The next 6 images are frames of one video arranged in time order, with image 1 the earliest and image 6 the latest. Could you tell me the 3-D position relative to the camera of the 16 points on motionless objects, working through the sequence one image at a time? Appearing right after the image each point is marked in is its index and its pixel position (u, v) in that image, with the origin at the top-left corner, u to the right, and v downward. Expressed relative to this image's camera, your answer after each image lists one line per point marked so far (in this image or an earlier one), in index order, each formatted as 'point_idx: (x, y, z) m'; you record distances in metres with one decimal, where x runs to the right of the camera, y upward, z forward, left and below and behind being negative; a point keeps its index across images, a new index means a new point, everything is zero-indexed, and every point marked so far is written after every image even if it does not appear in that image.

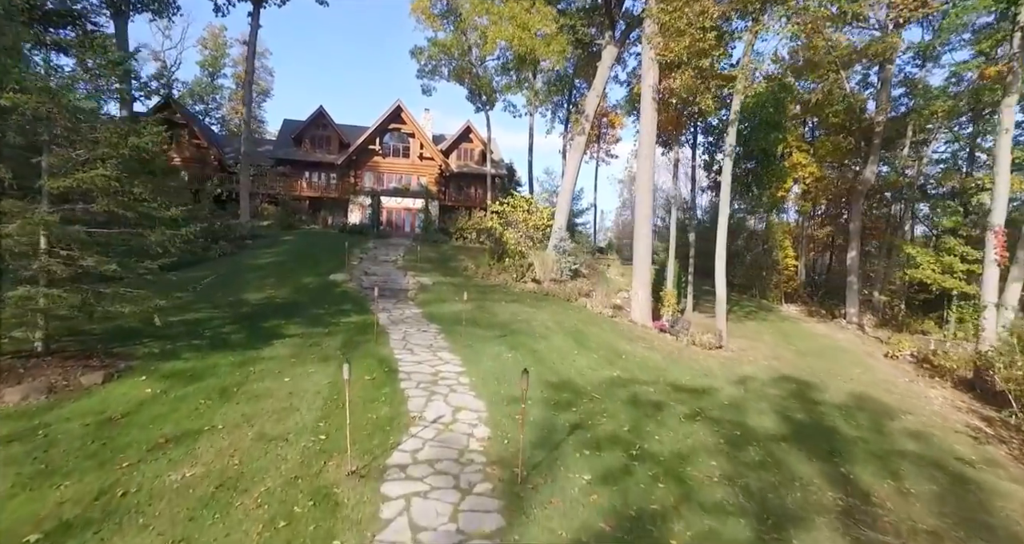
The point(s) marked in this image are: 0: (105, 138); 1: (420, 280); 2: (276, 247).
0: (-5.3, +1.8, +7.0) m
1: (-2.9, -0.3, +17.1) m
2: (-8.9, +0.9, +19.9) m
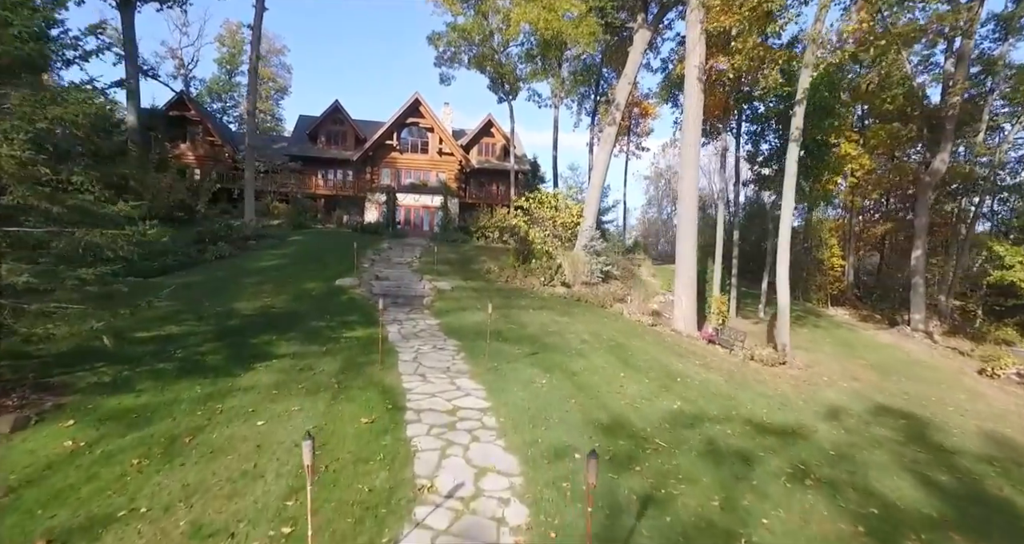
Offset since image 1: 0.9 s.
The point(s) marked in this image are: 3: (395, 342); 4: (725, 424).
0: (-4.9, +1.6, +5.3) m
1: (-2.1, -0.4, +15.4) m
2: (-7.9, +0.8, +18.4) m
3: (-2.2, -1.4, +10.2) m
4: (+3.0, -2.1, +7.4) m
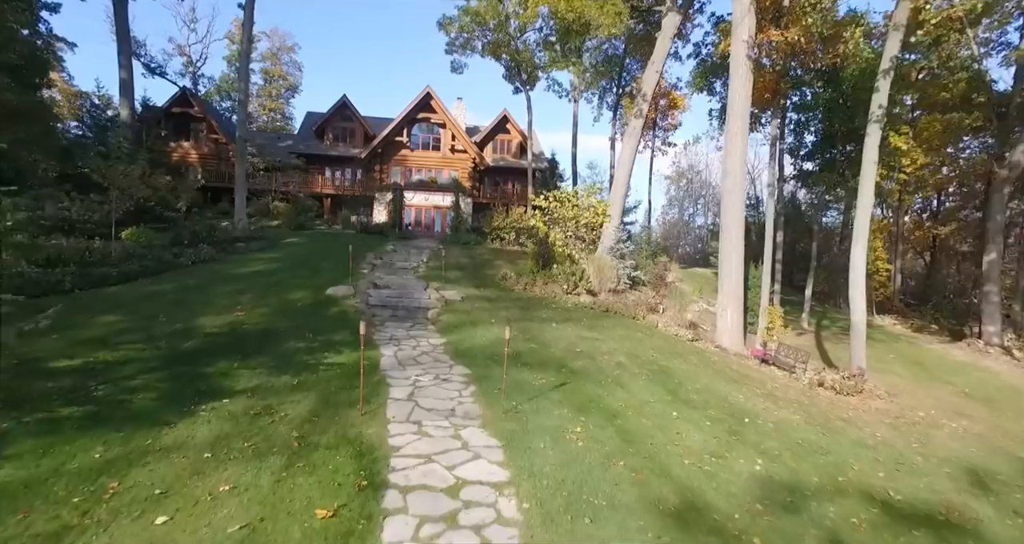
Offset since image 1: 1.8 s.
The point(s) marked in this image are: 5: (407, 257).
0: (-4.7, +1.5, +3.3) m
1: (-1.6, -0.5, +13.3) m
2: (-7.4, +0.7, +16.5) m
3: (-1.9, -1.5, +8.2) m
4: (+3.2, -2.3, +5.3) m
5: (-3.4, +0.5, +17.5) m
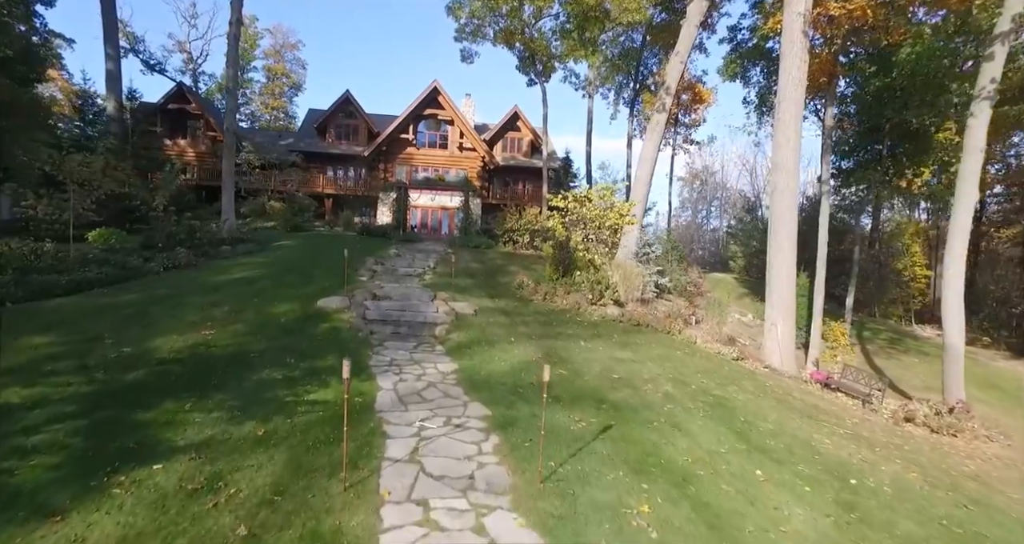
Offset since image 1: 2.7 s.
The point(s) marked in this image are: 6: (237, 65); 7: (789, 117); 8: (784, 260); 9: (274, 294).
0: (-4.4, +1.4, +1.6) m
1: (-1.2, -0.7, +11.5) m
2: (-6.9, +0.5, +14.7) m
3: (-1.5, -1.7, +6.3) m
4: (+3.6, -2.4, +3.4) m
5: (-2.9, +0.3, +15.7) m
6: (-9.0, +6.8, +17.7) m
7: (+6.5, +3.7, +12.6) m
8: (+6.5, +0.3, +12.8) m
9: (-4.9, -0.4, +11.0) m
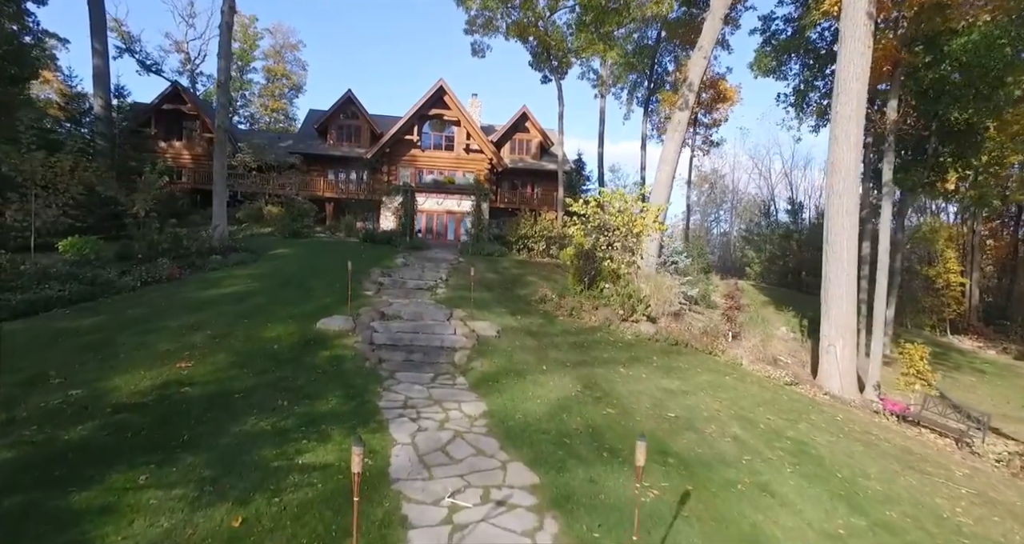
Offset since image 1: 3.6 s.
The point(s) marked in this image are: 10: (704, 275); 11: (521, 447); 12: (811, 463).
0: (-3.8, +1.1, +0.1) m
1: (-0.7, -1.0, +10.0) m
2: (-6.4, +0.2, +13.3) m
3: (-1.0, -1.9, +4.9) m
4: (+4.1, -2.7, +1.9) m
5: (-2.4, 0.0, +14.3) m
6: (-8.5, +6.5, +16.3) m
7: (+7.1, +3.4, +11.1) m
8: (+7.0, 0.0, +11.3) m
9: (-4.4, -0.7, +9.6) m
10: (+7.0, -0.1, +19.4) m
11: (+0.1, -1.9, +5.9) m
12: (+3.6, -2.4, +6.5) m
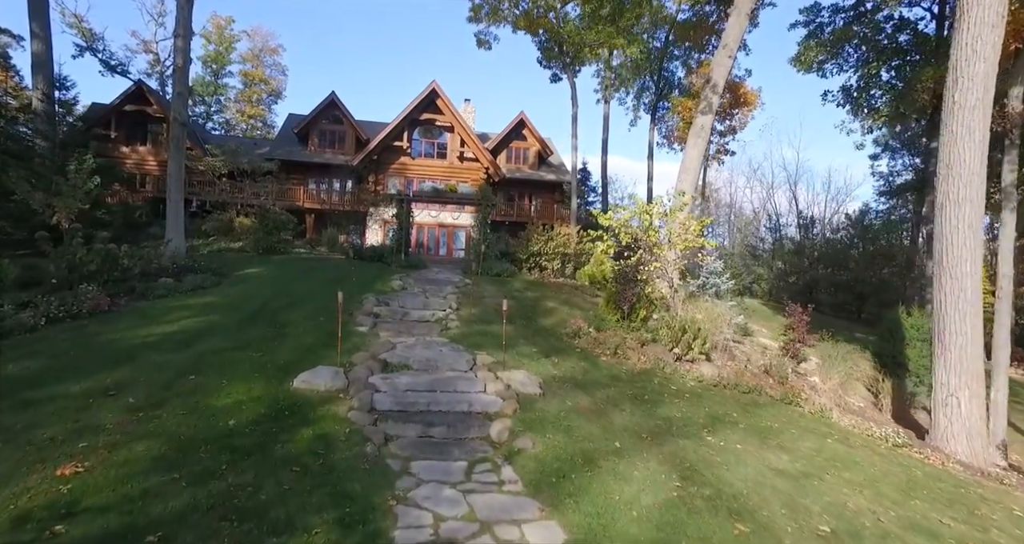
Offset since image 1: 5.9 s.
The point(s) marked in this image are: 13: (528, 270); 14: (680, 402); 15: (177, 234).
0: (-2.8, +0.9, -2.6) m
1: (0.0, -1.5, +7.4) m
2: (-5.8, -0.4, +10.5) m
3: (-0.1, -2.3, +2.2) m
4: (+5.0, -2.9, -0.6) m
5: (-1.9, -0.6, +11.6) m
6: (-8.0, +5.9, +13.5) m
7: (+7.7, +2.9, +8.9) m
8: (+7.6, -0.5, +9.0) m
9: (-3.7, -1.2, +6.8) m
10: (+7.3, -0.8, +17.0) m
11: (+0.9, -2.3, +3.3) m
12: (+4.4, -2.8, +4.0) m
13: (+0.5, +0.1, +17.9) m
14: (+2.7, -2.0, +8.5) m
15: (-8.0, +0.9, +12.8) m
